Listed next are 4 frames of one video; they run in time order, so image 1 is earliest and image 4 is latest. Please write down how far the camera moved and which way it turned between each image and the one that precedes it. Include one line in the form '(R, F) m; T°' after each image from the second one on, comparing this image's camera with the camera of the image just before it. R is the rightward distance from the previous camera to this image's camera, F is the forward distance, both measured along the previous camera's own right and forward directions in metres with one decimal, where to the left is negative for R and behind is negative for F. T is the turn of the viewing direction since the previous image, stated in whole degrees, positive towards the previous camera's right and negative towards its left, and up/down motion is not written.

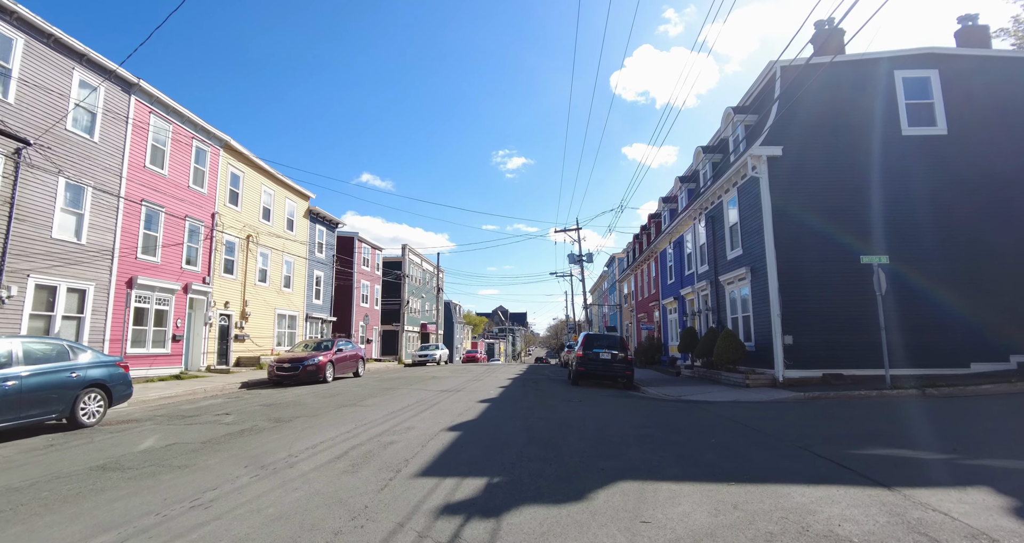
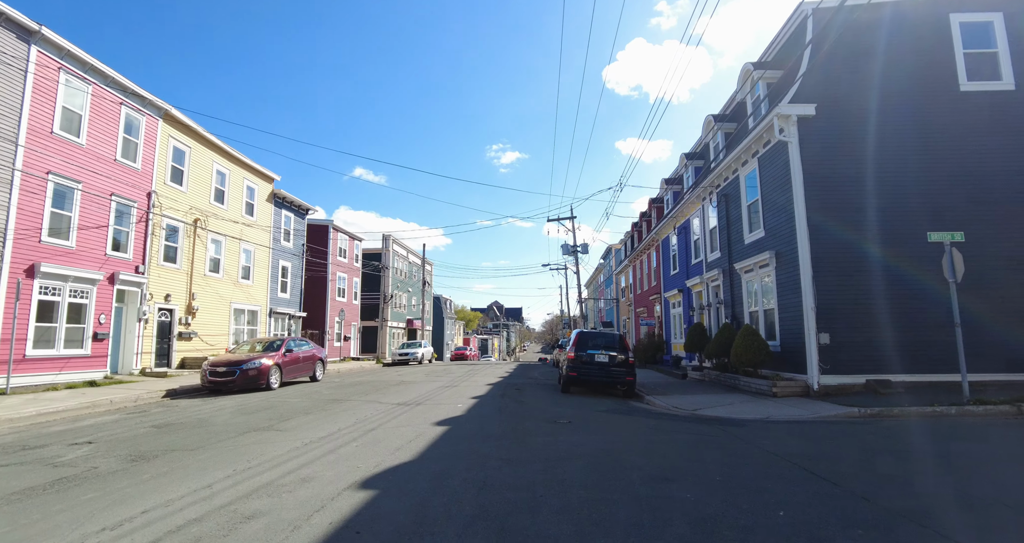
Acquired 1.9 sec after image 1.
(+0.4, +2.5) m; 0°
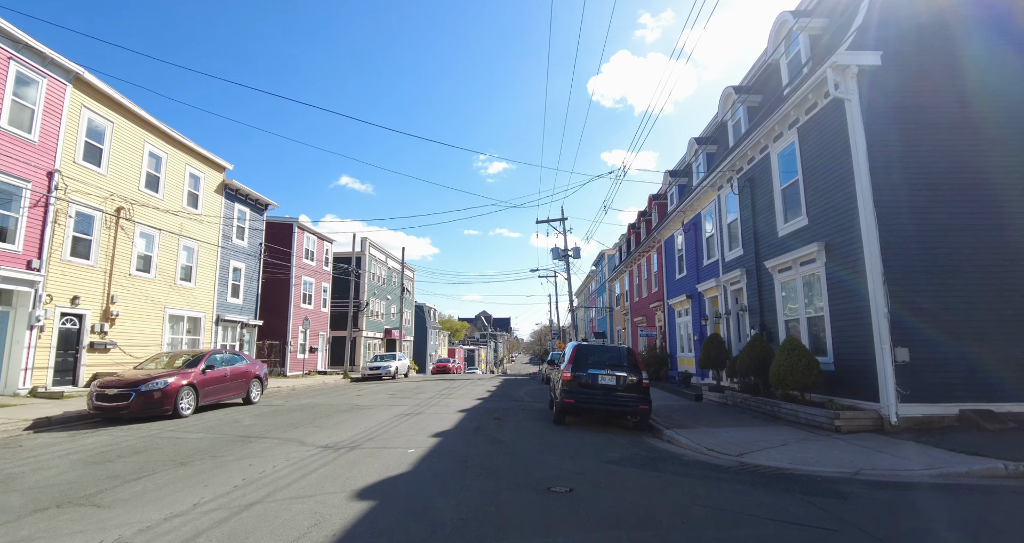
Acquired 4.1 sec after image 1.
(+0.2, +2.8) m; +1°
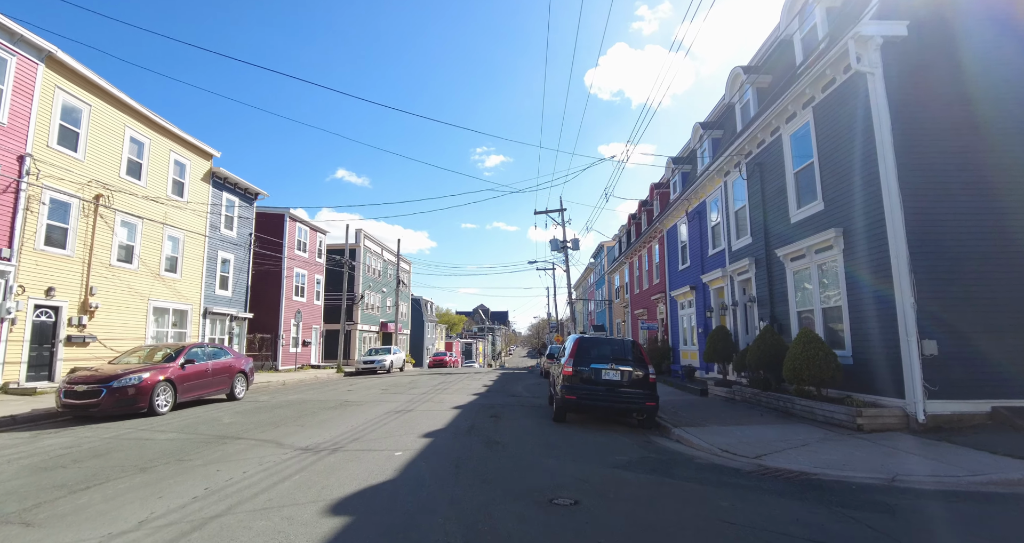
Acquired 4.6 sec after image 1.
(0.0, +0.6) m; 0°
